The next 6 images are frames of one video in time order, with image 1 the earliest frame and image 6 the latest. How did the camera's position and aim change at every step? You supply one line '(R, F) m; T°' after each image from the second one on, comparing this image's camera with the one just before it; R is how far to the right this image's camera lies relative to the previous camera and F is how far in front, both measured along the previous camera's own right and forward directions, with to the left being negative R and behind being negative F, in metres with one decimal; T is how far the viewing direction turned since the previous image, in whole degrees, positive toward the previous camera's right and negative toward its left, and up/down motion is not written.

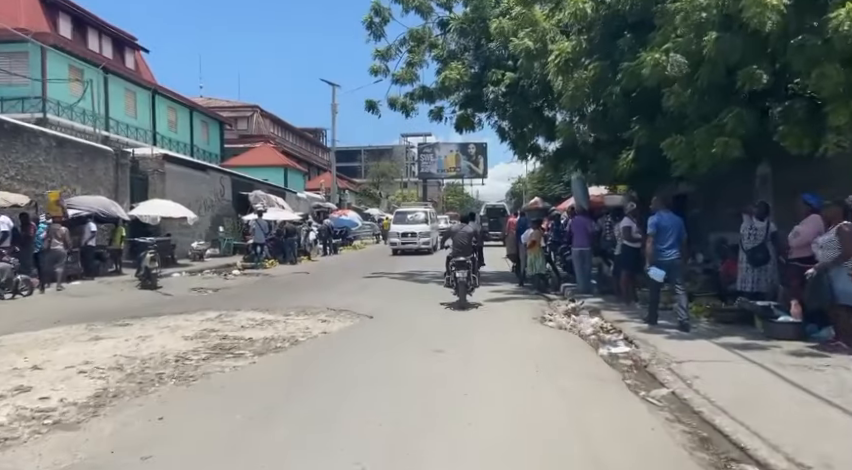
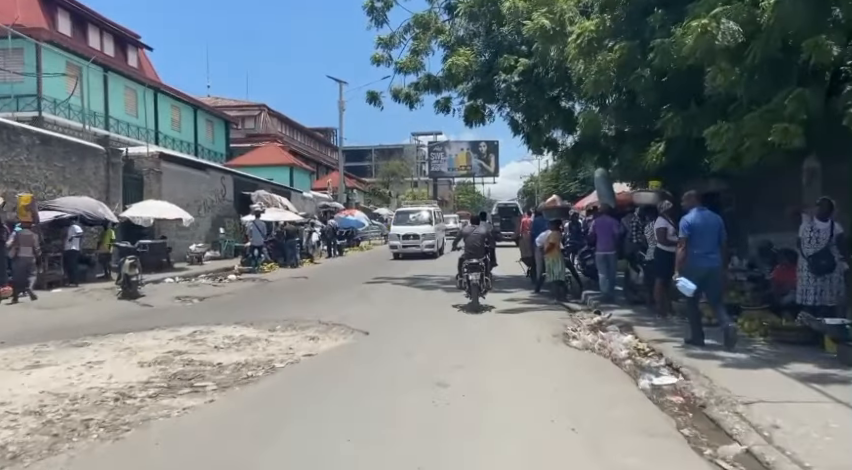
(+0.1, +1.4) m; -1°
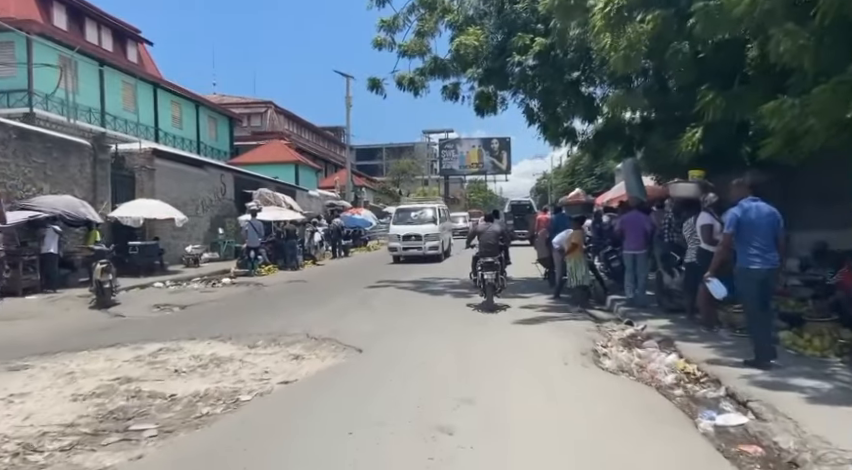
(+0.1, +1.4) m; -1°
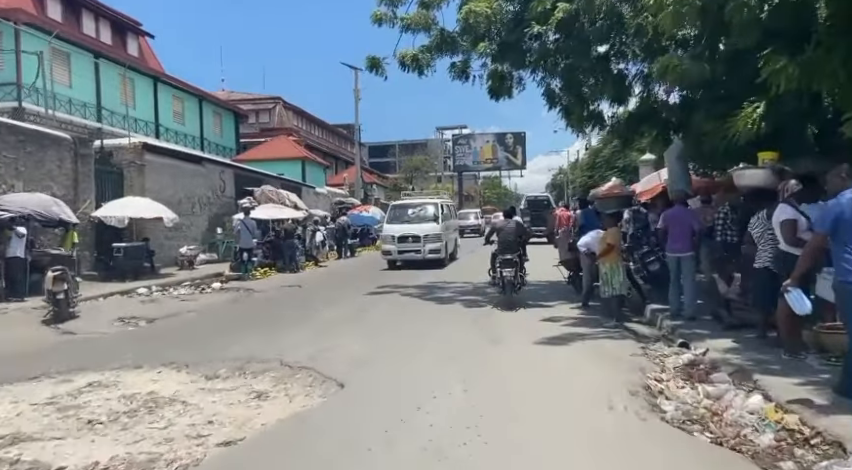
(+0.2, +1.8) m; -1°
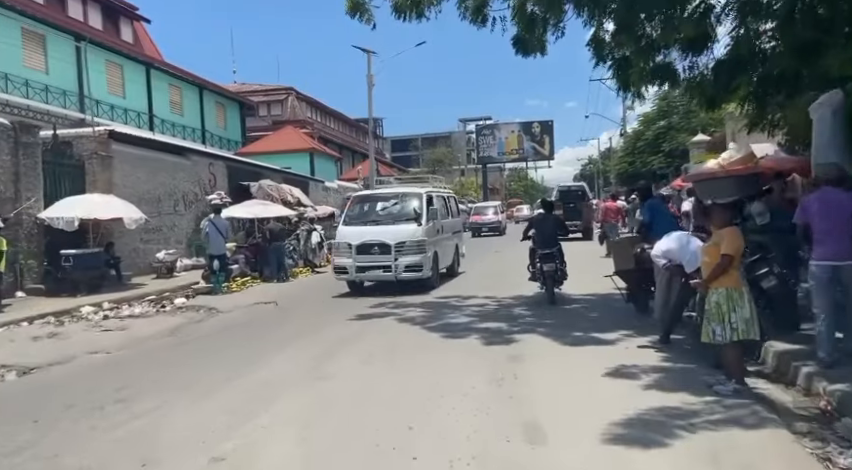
(+0.3, +3.5) m; -2°
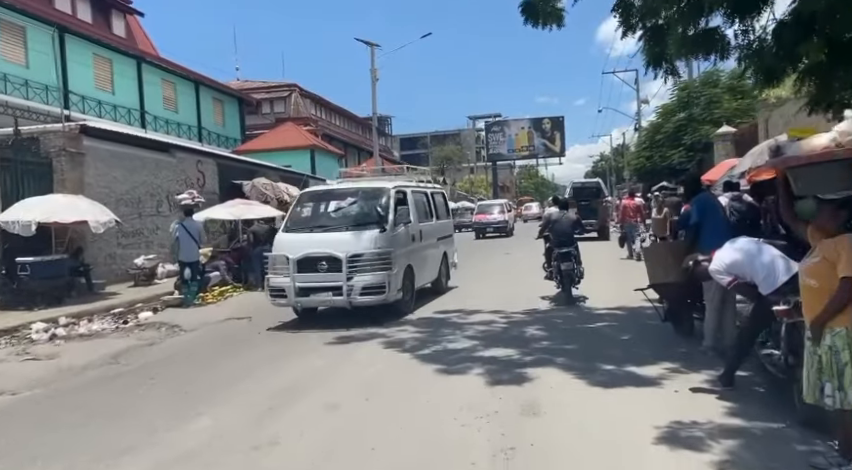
(+0.2, +1.7) m; -1°
